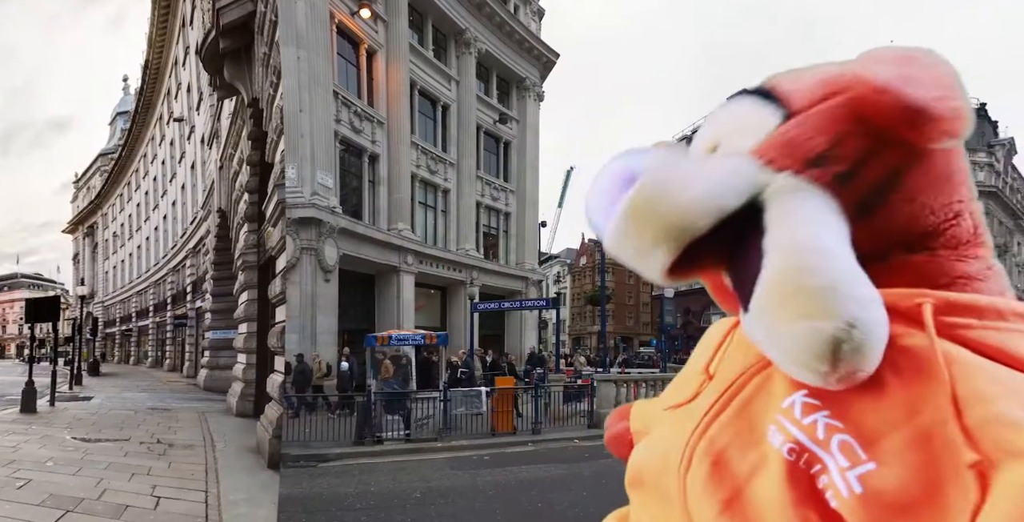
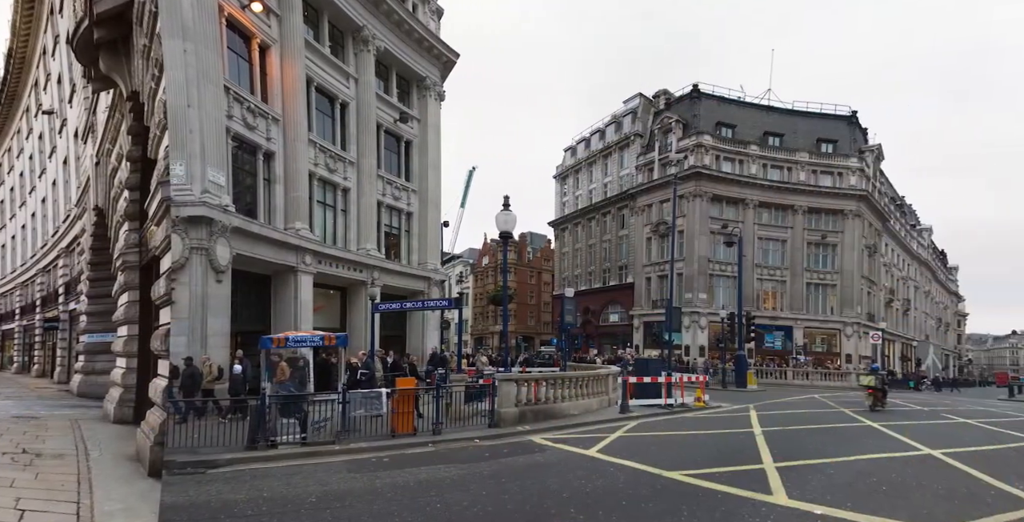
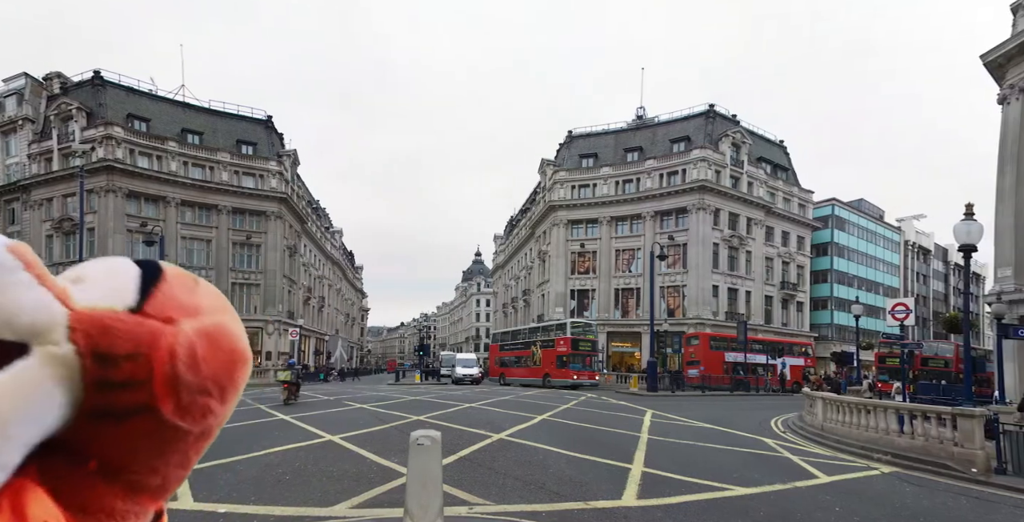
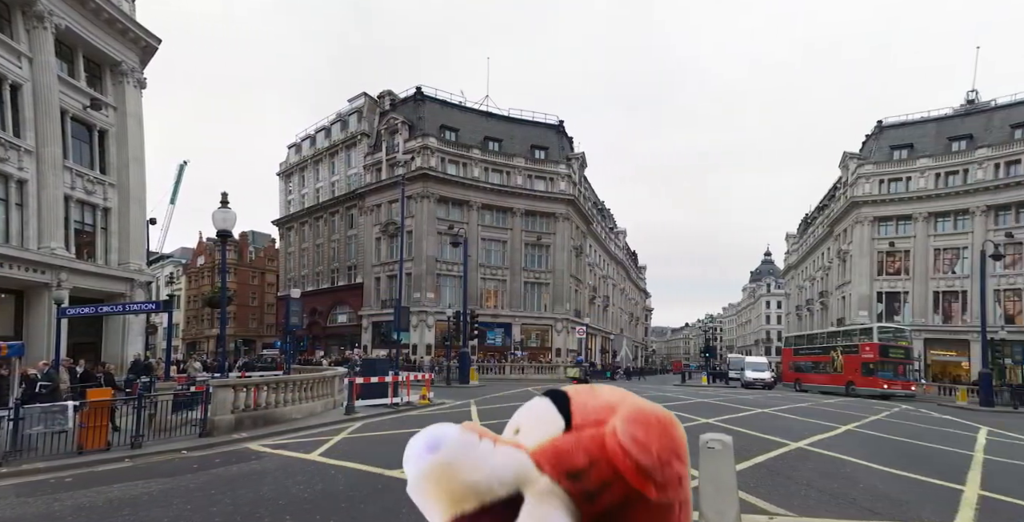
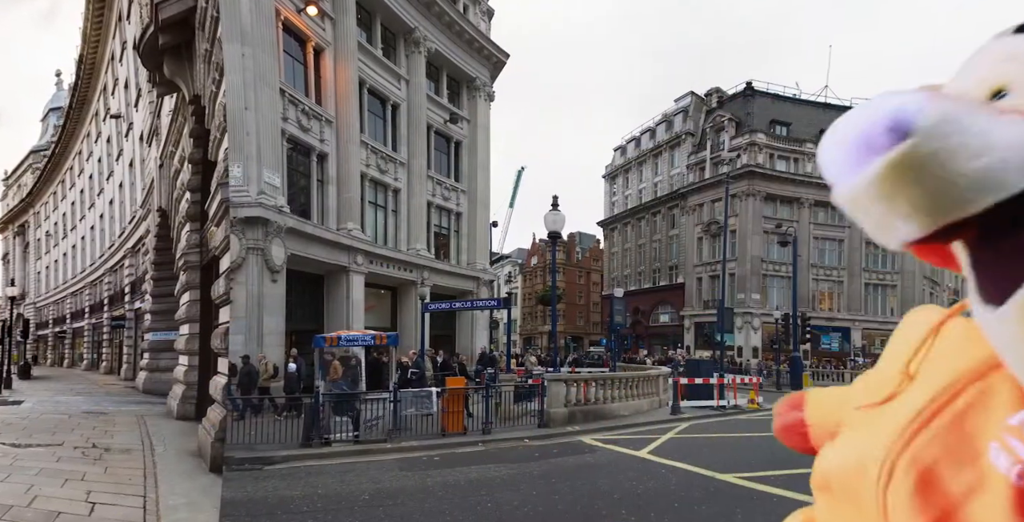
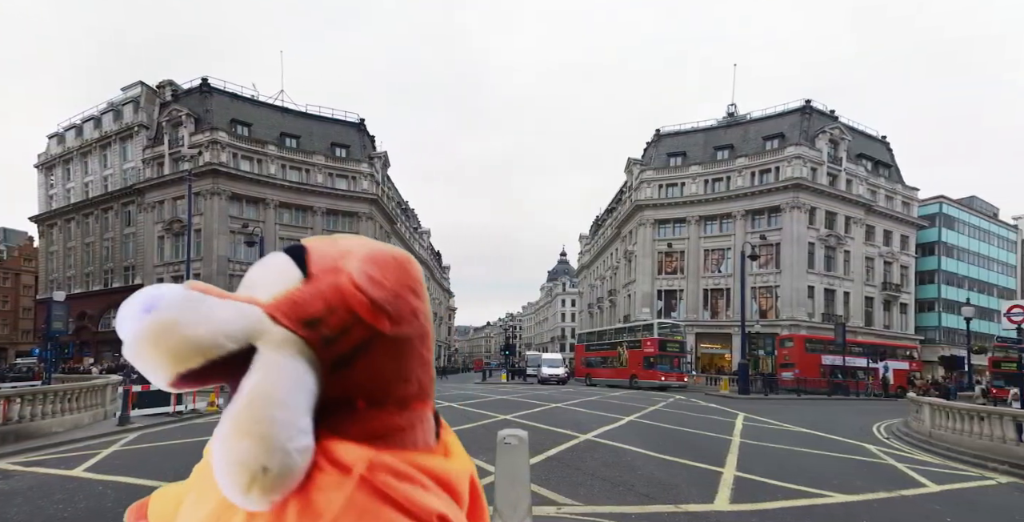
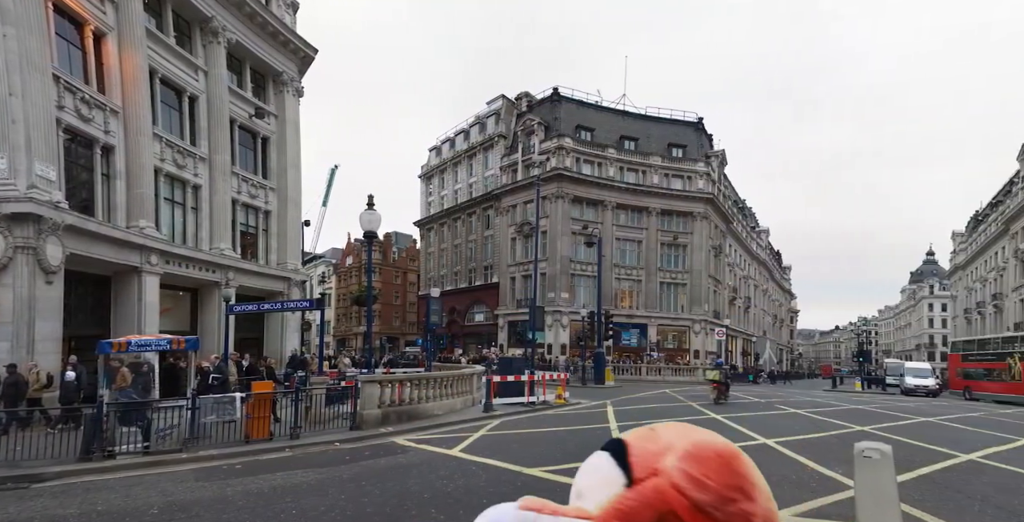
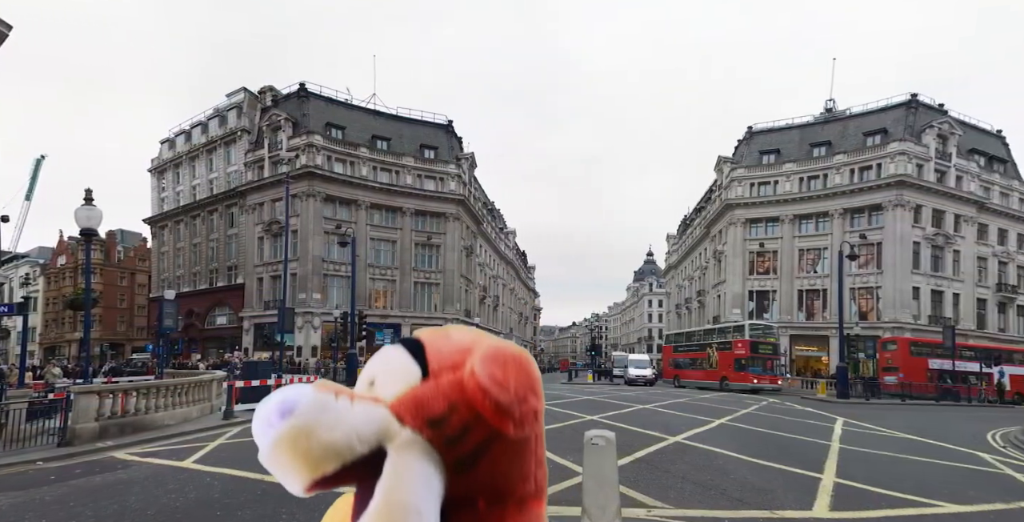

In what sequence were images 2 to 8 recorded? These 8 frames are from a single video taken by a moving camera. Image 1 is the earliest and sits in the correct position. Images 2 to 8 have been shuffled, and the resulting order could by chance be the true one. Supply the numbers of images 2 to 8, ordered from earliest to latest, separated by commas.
5, 2, 7, 4, 8, 6, 3
